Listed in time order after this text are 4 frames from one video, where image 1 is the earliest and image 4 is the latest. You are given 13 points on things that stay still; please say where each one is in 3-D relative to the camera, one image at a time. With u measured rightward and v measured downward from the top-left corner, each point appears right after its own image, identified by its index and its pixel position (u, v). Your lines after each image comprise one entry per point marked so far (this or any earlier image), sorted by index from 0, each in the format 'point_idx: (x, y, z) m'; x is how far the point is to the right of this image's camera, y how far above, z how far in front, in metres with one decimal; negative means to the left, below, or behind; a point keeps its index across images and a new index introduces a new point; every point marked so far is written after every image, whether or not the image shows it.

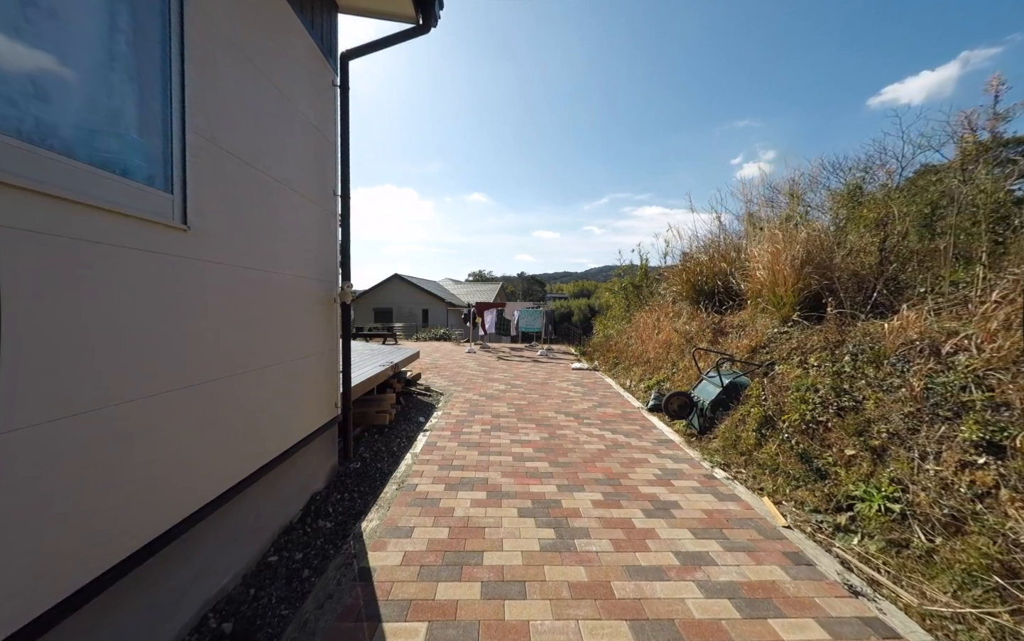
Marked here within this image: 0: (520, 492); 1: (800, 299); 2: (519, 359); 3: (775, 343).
0: (+0.1, -1.3, +2.8) m
1: (+3.6, +0.3, +4.5) m
2: (+0.2, -1.2, +10.7) m
3: (+3.1, -0.3, +4.3) m
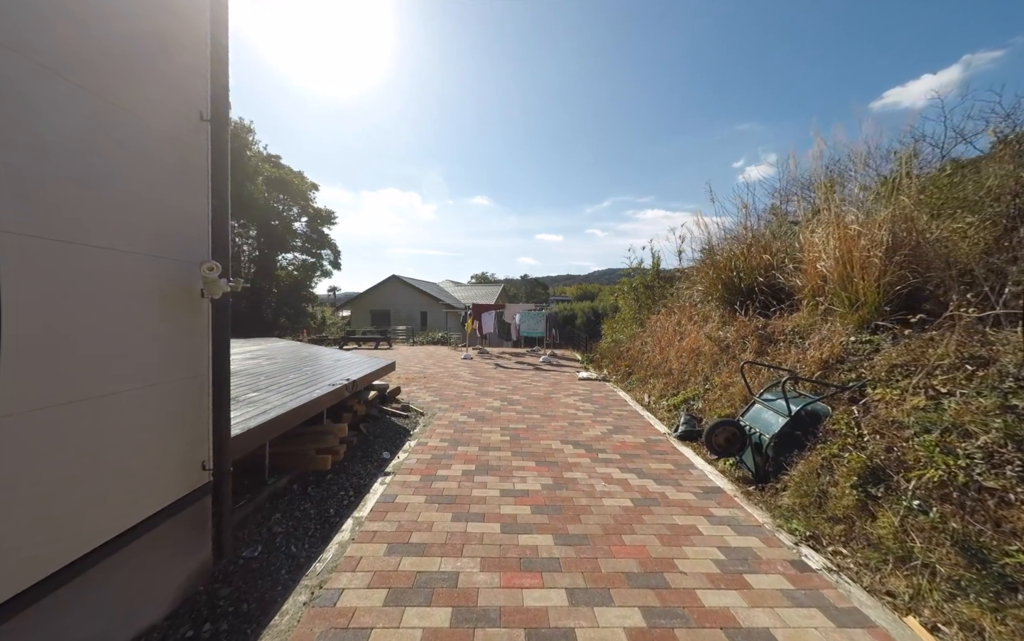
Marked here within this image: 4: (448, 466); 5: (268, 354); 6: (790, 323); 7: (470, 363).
0: (0.0, -1.4, +1.7) m
1: (+3.5, +0.2, +3.4) m
2: (+0.2, -1.3, +9.6) m
3: (+3.1, -0.3, +3.2) m
4: (-0.6, -1.3, +3.3) m
5: (-4.1, -0.6, +6.1) m
6: (+3.3, 0.0, +4.3) m
7: (-1.2, -1.3, +10.7) m
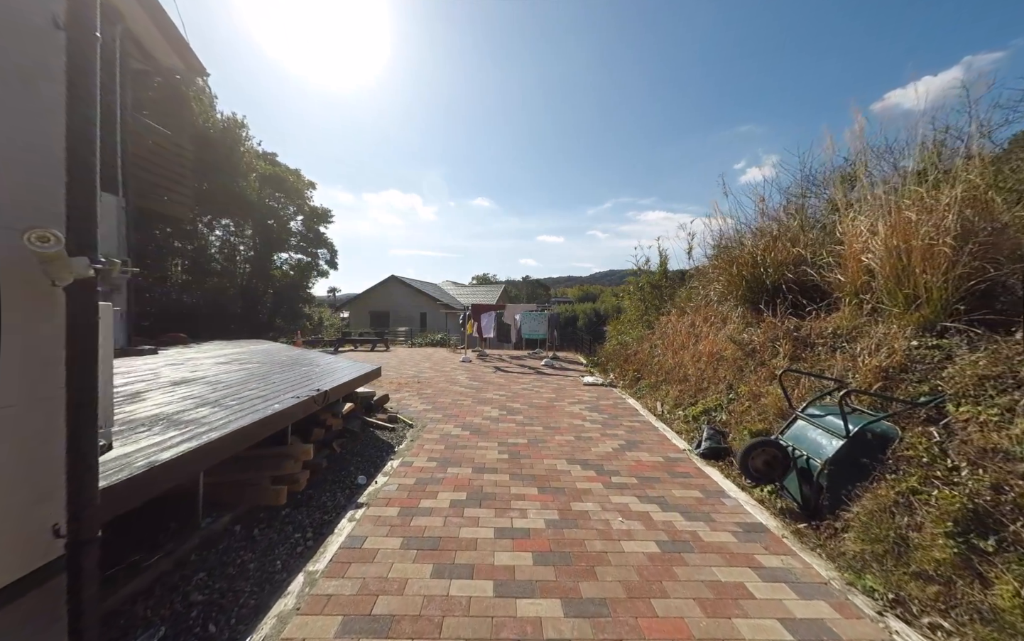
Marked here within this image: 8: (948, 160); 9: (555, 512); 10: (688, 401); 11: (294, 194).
0: (0.0, -1.4, +1.2) m
1: (+3.5, +0.2, +2.8) m
2: (+0.2, -1.3, +9.1) m
3: (+3.1, -0.3, +2.6) m
4: (-0.6, -1.3, +2.8) m
5: (-4.1, -0.6, +5.6) m
6: (+3.3, 0.0, +3.7) m
7: (-1.2, -1.3, +10.2) m
8: (+4.4, +1.6, +3.6) m
9: (+0.3, -1.4, +2.6) m
10: (+2.4, -1.1, +5.0) m
11: (-12.1, +7.0, +19.9) m
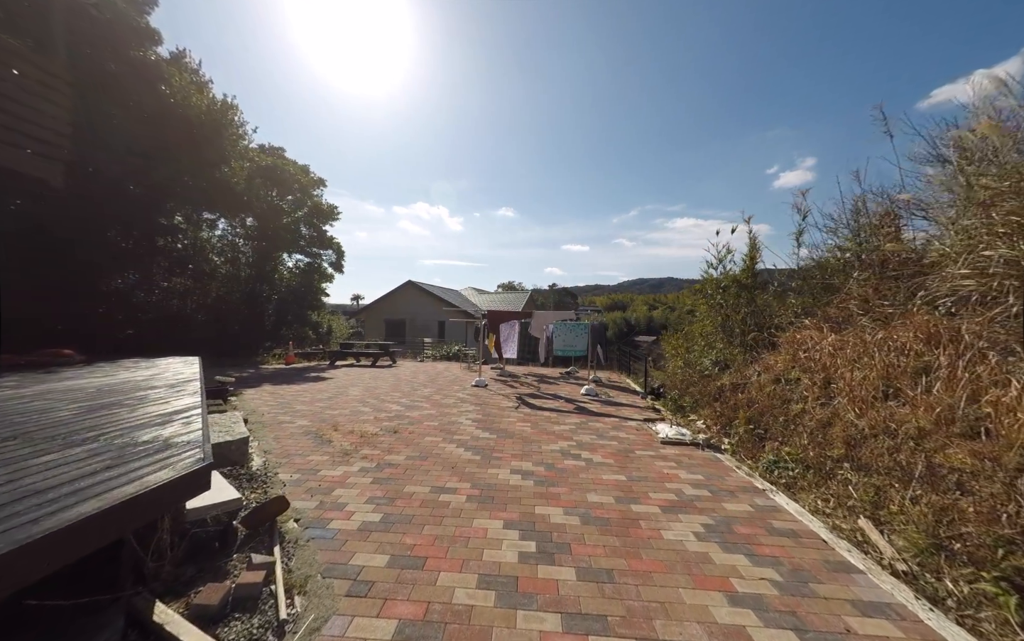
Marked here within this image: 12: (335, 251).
0: (-0.1, -1.4, -1.7) m
1: (+3.6, +0.1, -0.3) m
2: (+0.7, -1.5, +6.2) m
3: (+3.1, -0.4, -0.5) m
4: (-0.5, -1.4, -0.1) m
5: (-3.8, -0.7, +3.0) m
6: (+3.4, -0.2, +0.6) m
7: (-0.6, -1.5, +7.3) m
8: (+4.5, +1.5, +0.5) m
9: (+0.4, -1.5, -0.3) m
10: (+2.6, -1.2, +1.9) m
11: (-10.7, +6.5, +18.0) m
12: (-8.8, +3.5, +18.1) m
